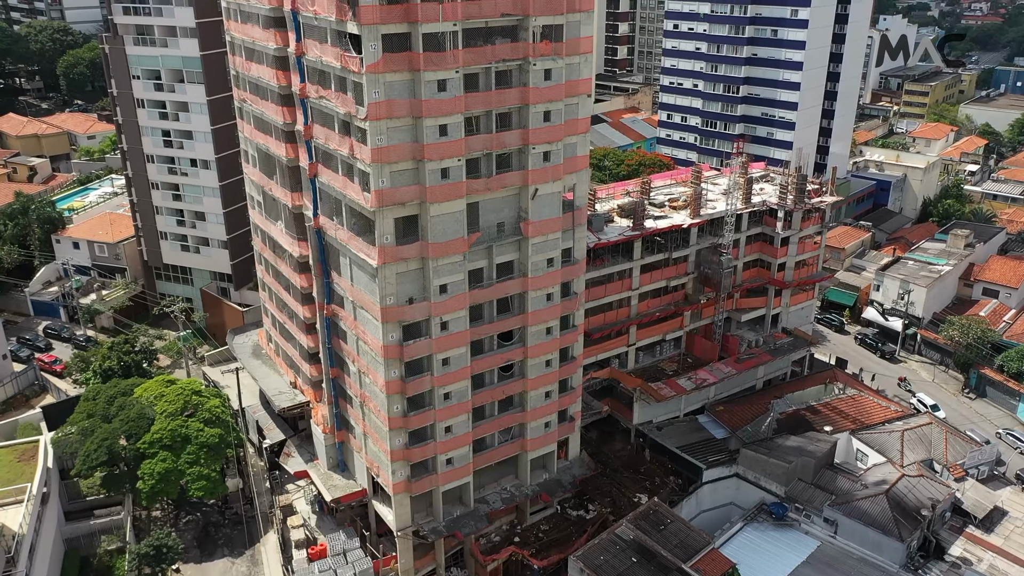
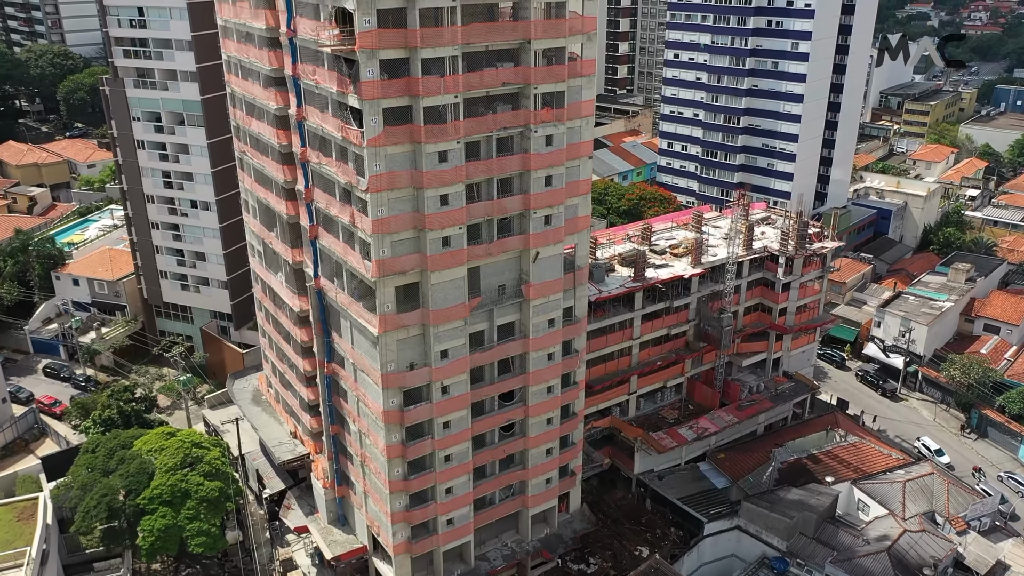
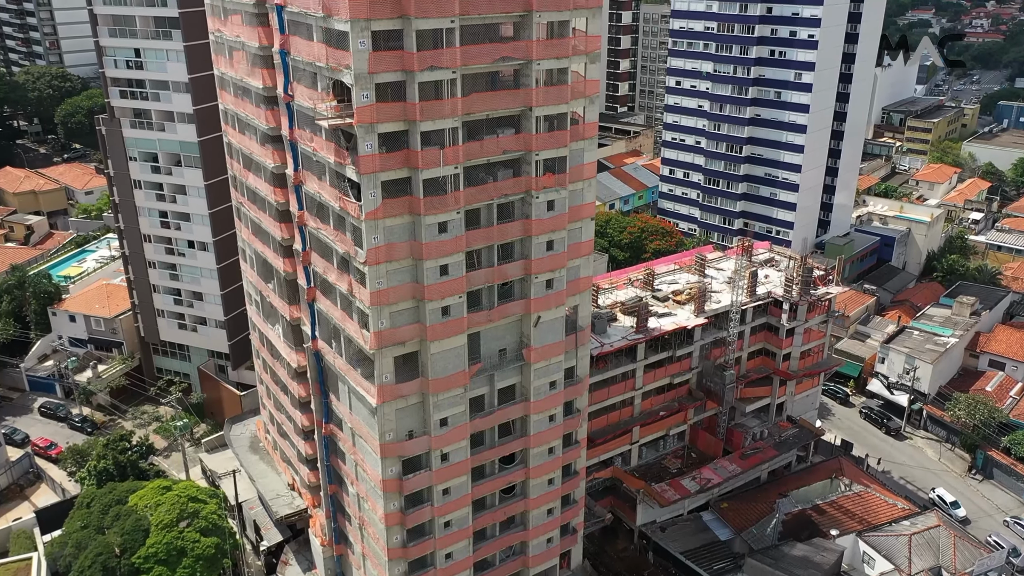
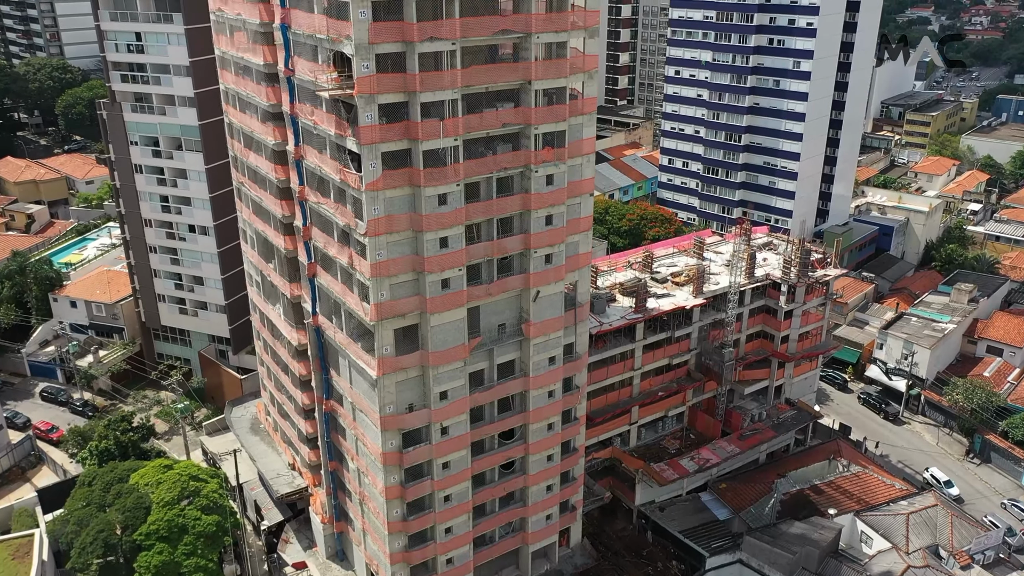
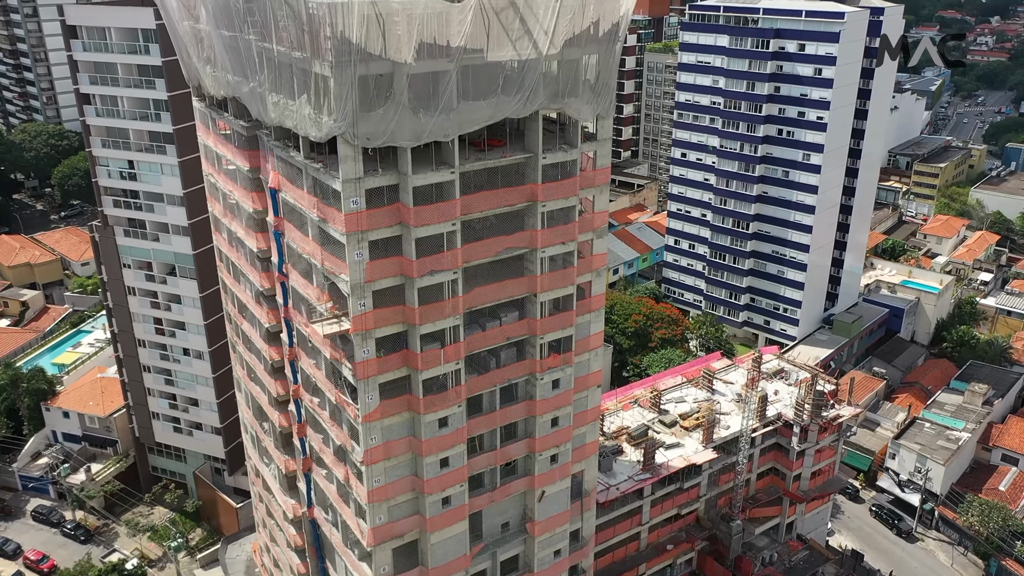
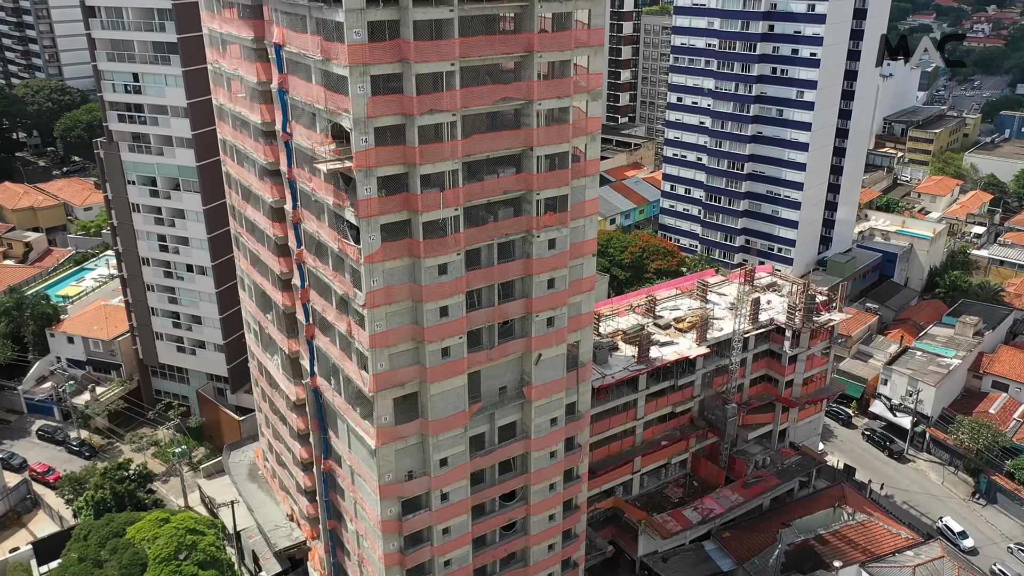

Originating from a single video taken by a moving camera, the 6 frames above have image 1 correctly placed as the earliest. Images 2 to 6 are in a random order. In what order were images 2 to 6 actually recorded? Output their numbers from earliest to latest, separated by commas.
2, 4, 3, 6, 5
